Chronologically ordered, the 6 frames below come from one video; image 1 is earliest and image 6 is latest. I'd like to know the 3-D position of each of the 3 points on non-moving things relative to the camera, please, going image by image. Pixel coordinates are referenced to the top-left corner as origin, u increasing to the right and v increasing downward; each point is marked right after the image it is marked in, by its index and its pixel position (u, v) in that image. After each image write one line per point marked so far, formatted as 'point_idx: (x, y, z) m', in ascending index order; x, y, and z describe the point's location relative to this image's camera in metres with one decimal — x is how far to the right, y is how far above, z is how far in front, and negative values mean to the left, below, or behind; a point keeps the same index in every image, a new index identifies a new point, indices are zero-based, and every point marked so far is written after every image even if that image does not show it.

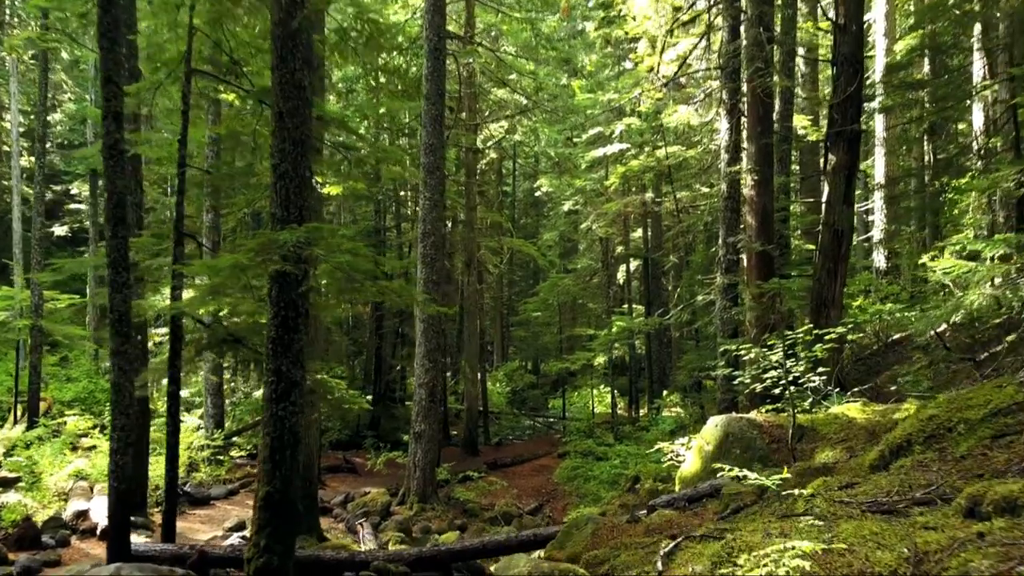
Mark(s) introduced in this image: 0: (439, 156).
0: (-1.2, +2.1, +12.3) m
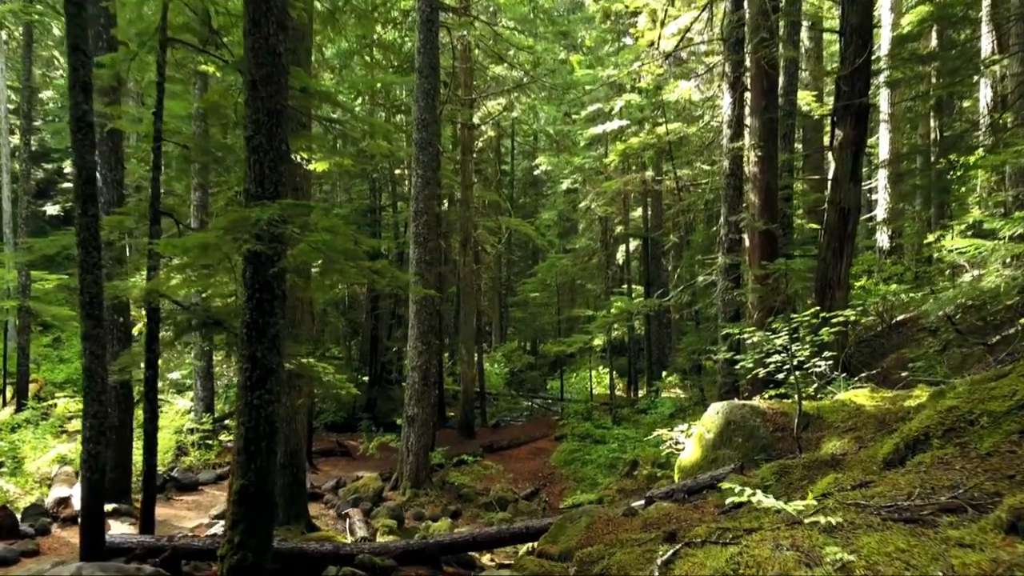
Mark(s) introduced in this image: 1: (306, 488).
0: (-1.2, +2.4, +11.9) m
1: (-2.5, -2.5, +9.4) m
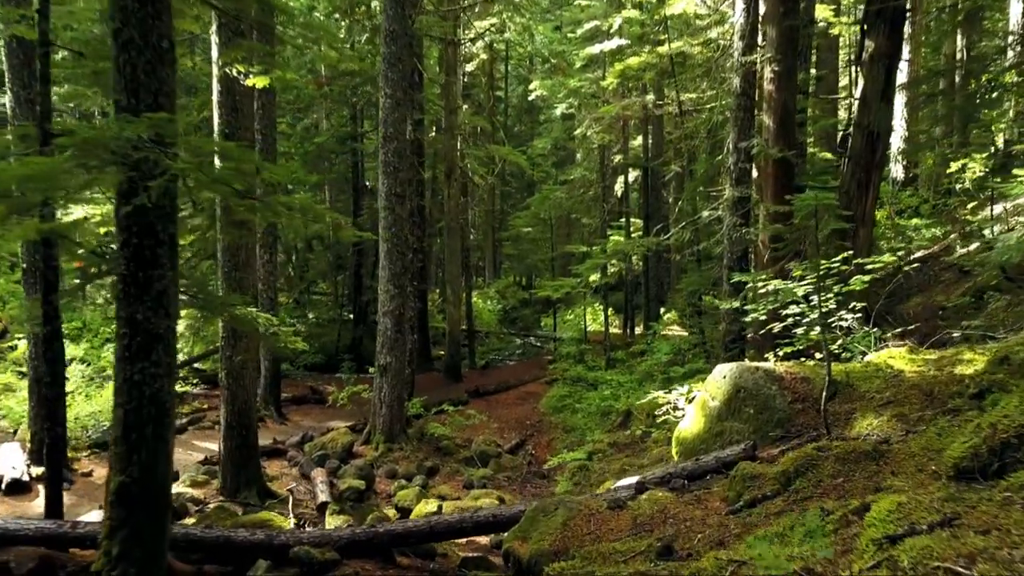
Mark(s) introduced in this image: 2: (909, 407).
0: (-1.5, +3.3, +10.5) m
1: (-2.8, -1.8, +8.4) m
2: (+2.4, -0.7, +4.6) m
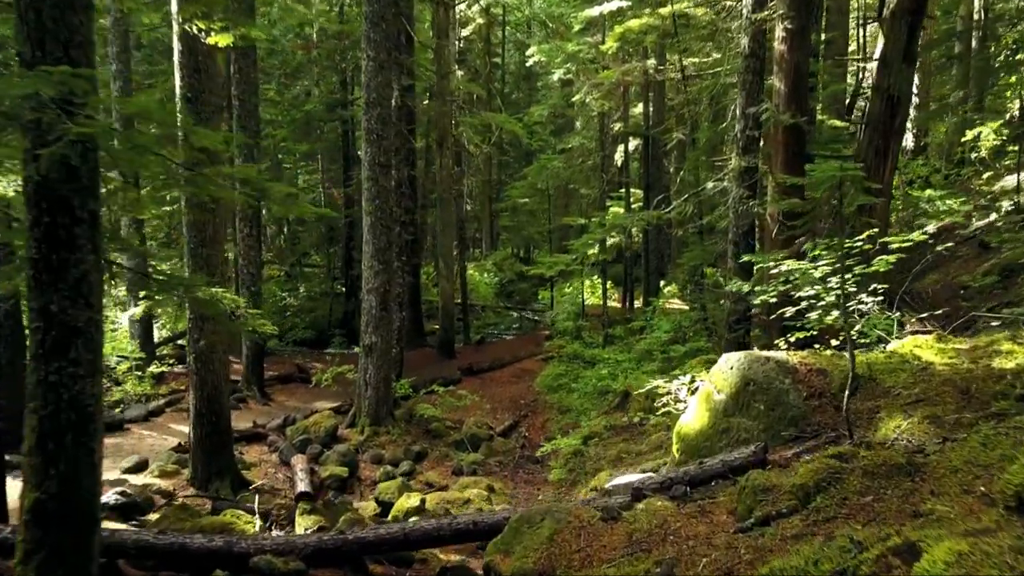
0: (-1.6, +3.6, +9.8) m
1: (-2.9, -1.5, +7.8) m
2: (+2.3, -0.6, +4.1) m
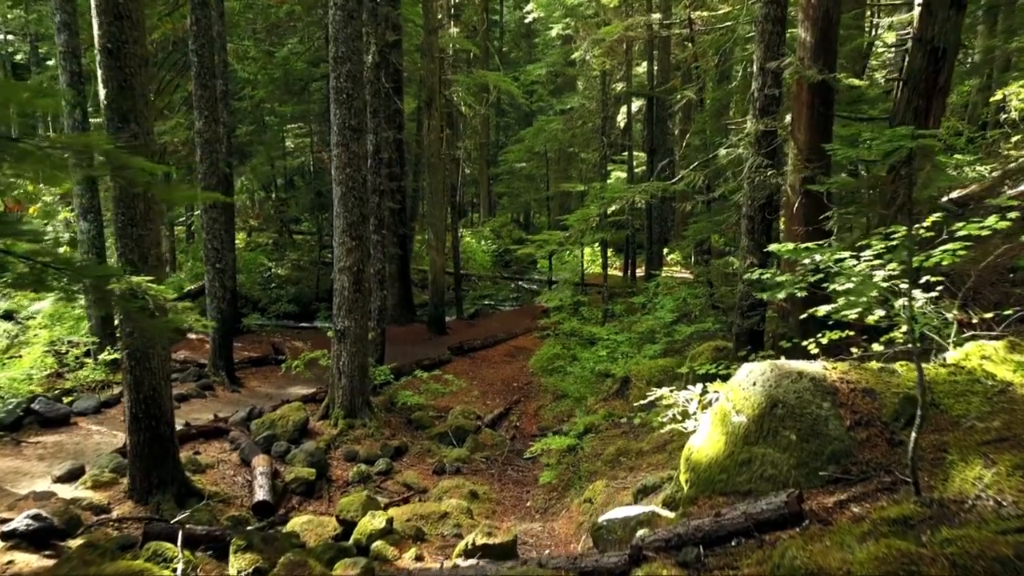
0: (-1.7, +3.9, +8.6) m
1: (-3.0, -1.4, +6.9) m
2: (+2.1, -0.7, +3.1) m
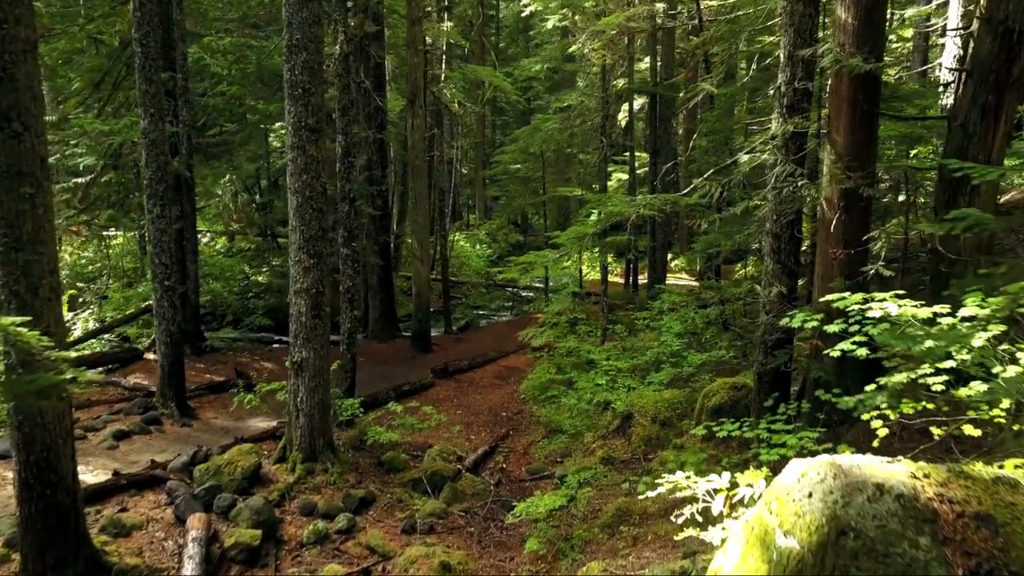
0: (-1.9, +3.6, +7.4) m
1: (-3.2, -1.7, +5.7) m
2: (+1.9, -1.0, +1.8) m
